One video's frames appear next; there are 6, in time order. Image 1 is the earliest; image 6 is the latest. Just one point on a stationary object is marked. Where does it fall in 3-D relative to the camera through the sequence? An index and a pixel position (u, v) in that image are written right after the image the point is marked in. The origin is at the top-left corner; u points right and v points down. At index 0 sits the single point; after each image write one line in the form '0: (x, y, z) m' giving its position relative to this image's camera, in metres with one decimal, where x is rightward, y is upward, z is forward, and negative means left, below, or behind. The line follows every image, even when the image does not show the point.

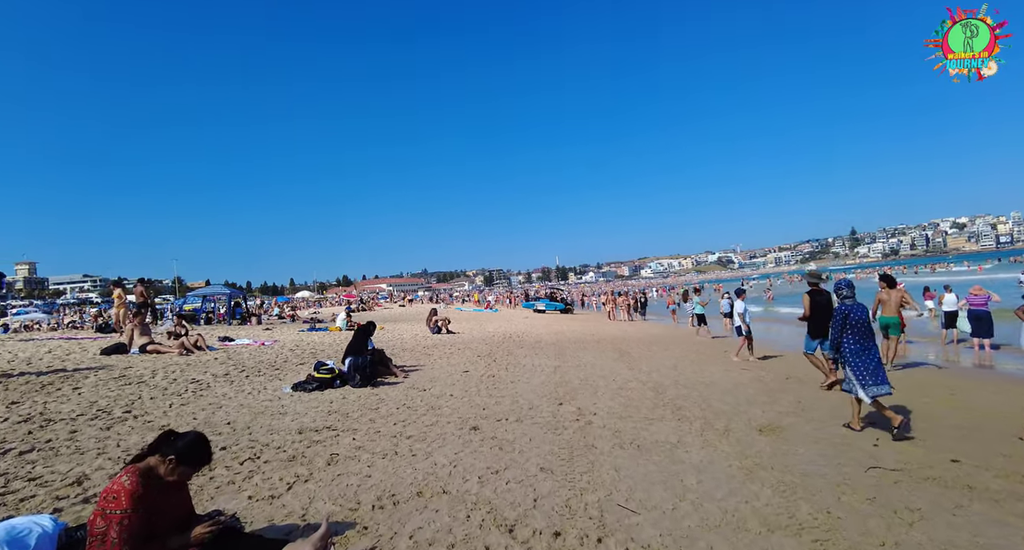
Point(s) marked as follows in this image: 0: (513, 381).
0: (0.0, -1.9, +9.0) m
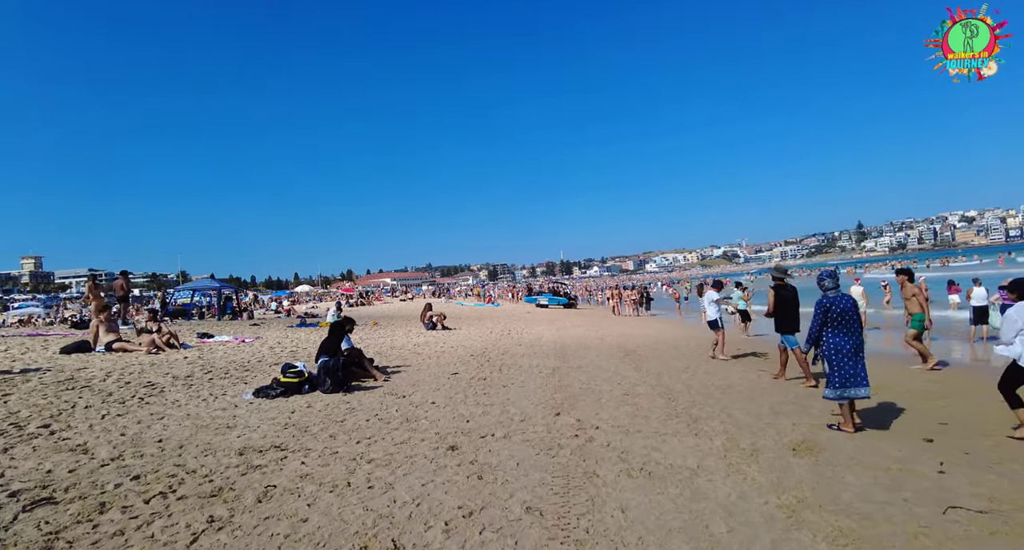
0: (-0.1, -1.8, +8.0) m
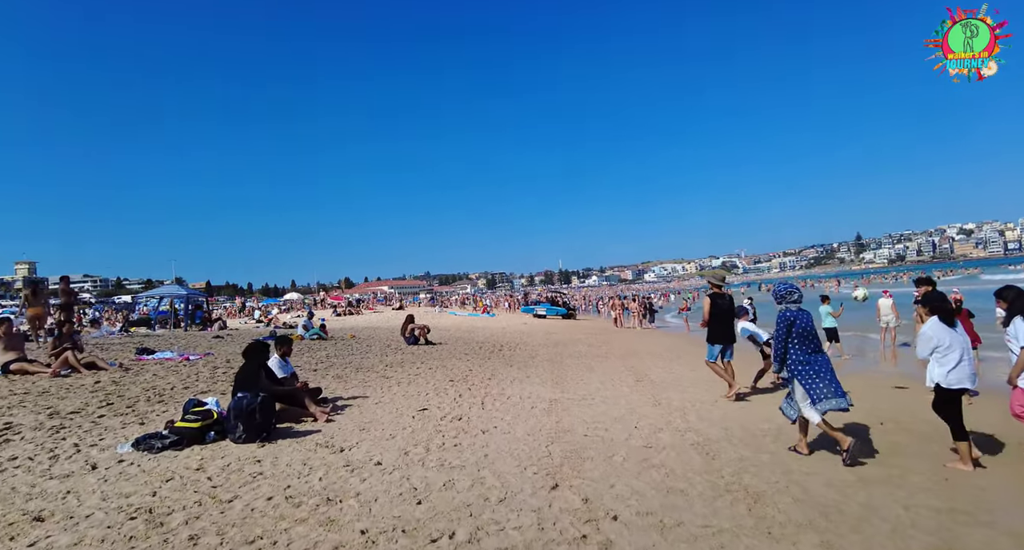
0: (-0.3, -1.9, +6.0) m
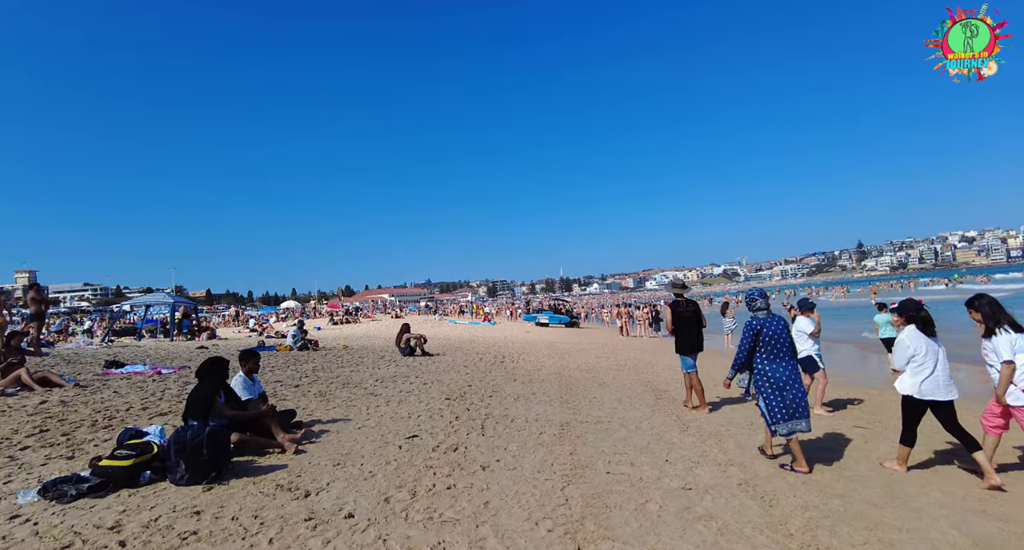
0: (-0.3, -1.9, +5.0) m
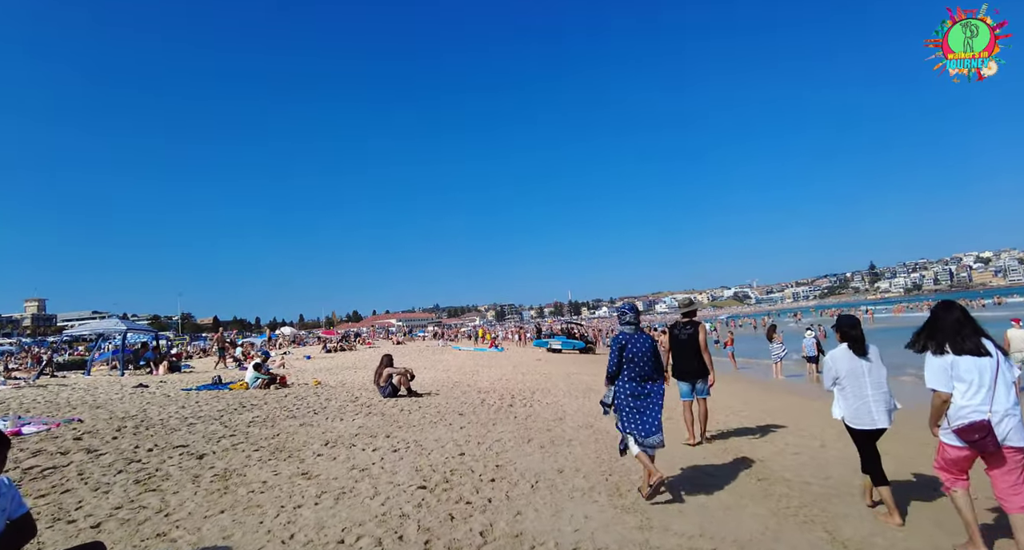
0: (-0.2, -1.9, +1.8) m
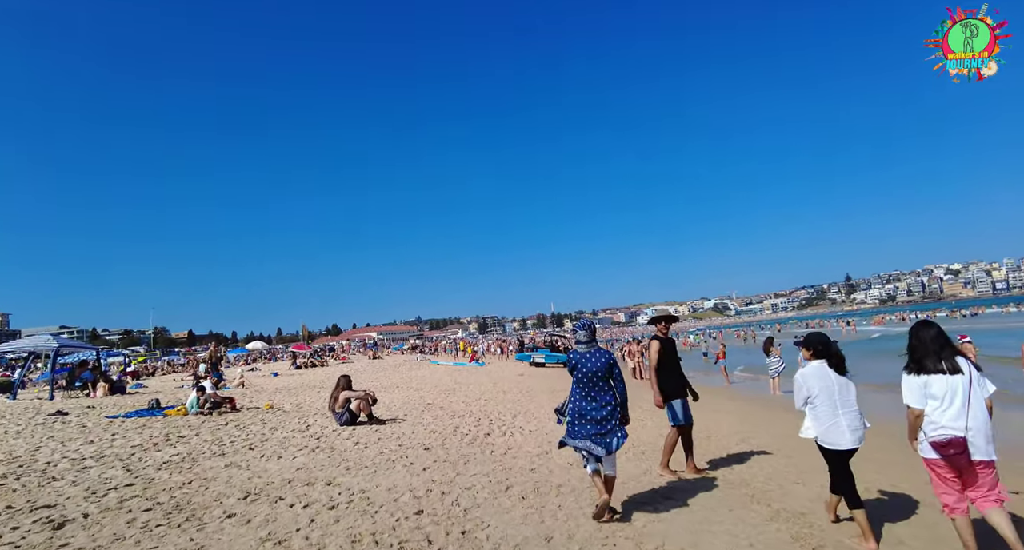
0: (-0.3, -1.8, +0.3) m
